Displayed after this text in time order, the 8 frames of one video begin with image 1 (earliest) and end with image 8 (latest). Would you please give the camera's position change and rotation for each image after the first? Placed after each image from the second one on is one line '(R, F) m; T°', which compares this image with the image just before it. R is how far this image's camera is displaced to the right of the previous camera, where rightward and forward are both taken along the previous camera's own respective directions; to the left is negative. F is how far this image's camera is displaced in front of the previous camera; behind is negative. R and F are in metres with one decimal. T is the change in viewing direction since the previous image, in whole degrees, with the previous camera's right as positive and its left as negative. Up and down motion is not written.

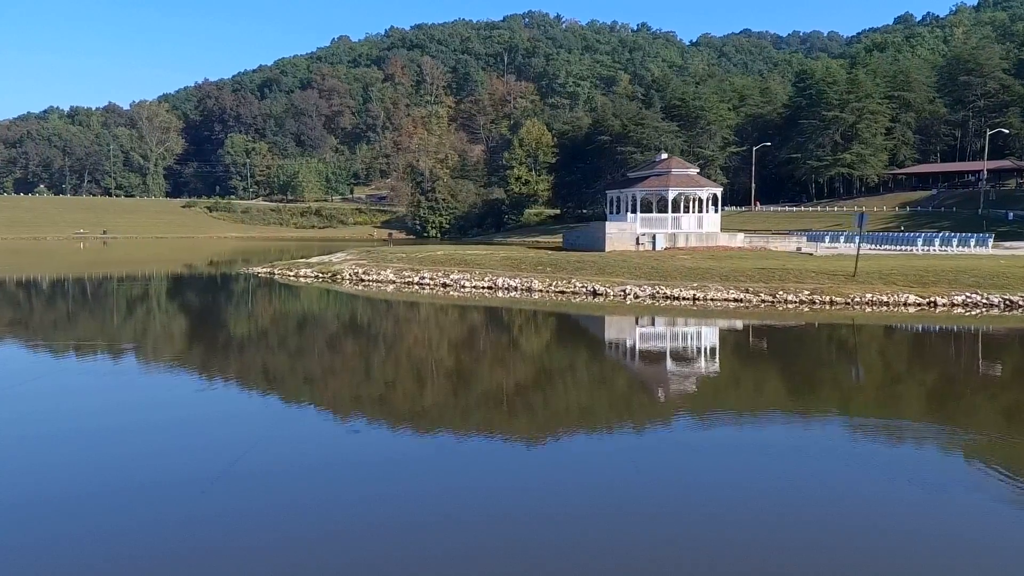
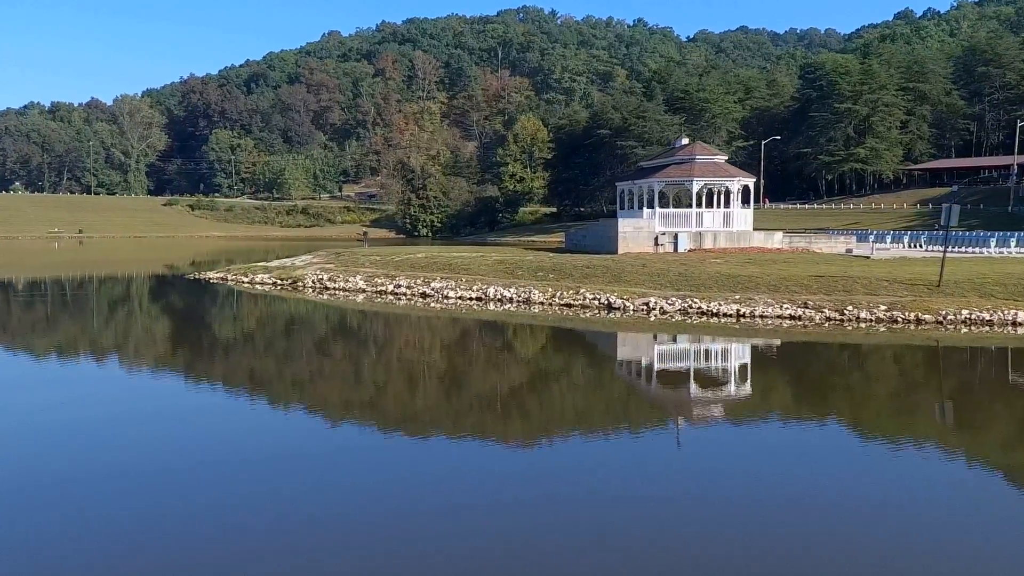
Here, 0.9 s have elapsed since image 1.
(0.0, +3.7) m; 0°
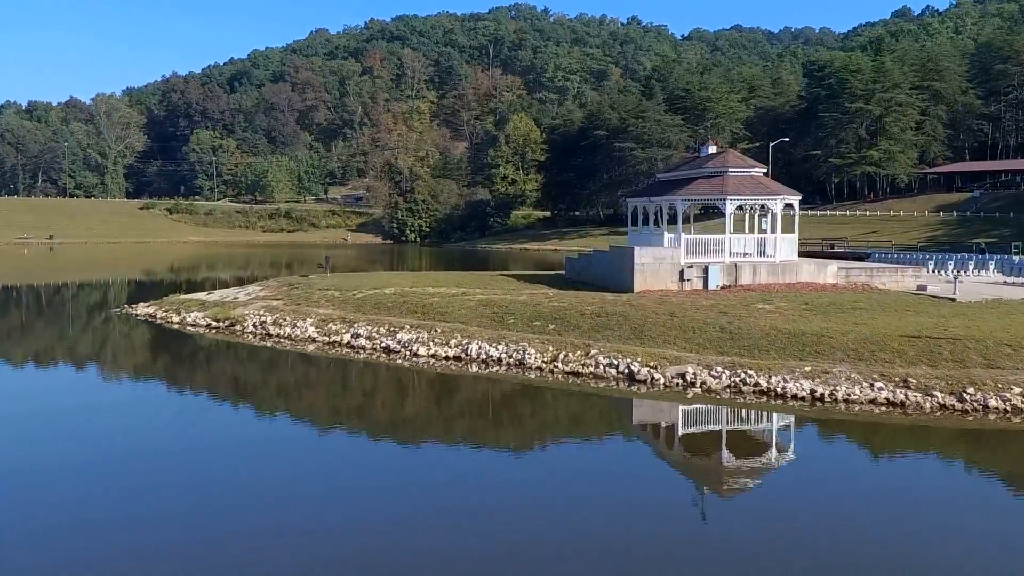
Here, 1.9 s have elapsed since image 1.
(0.0, +3.8) m; 0°
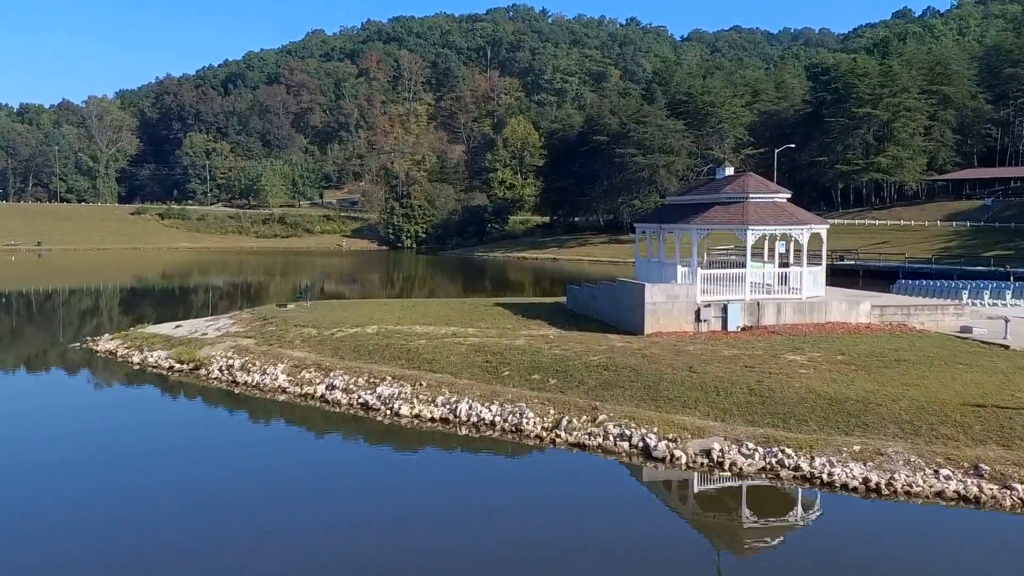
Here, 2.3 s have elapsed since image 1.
(0.0, +1.6) m; 0°
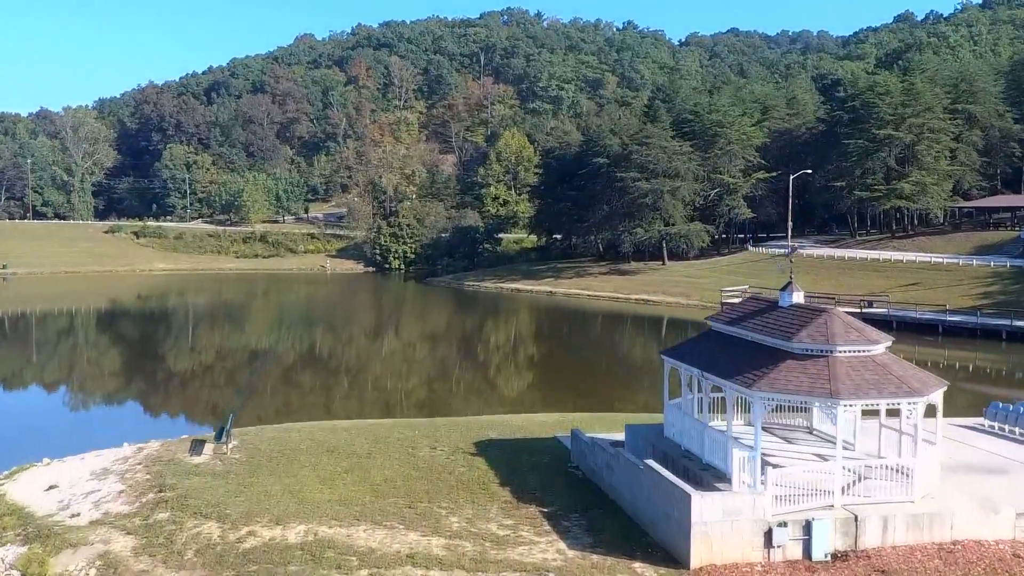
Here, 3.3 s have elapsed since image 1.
(+0.1, +4.4) m; 0°
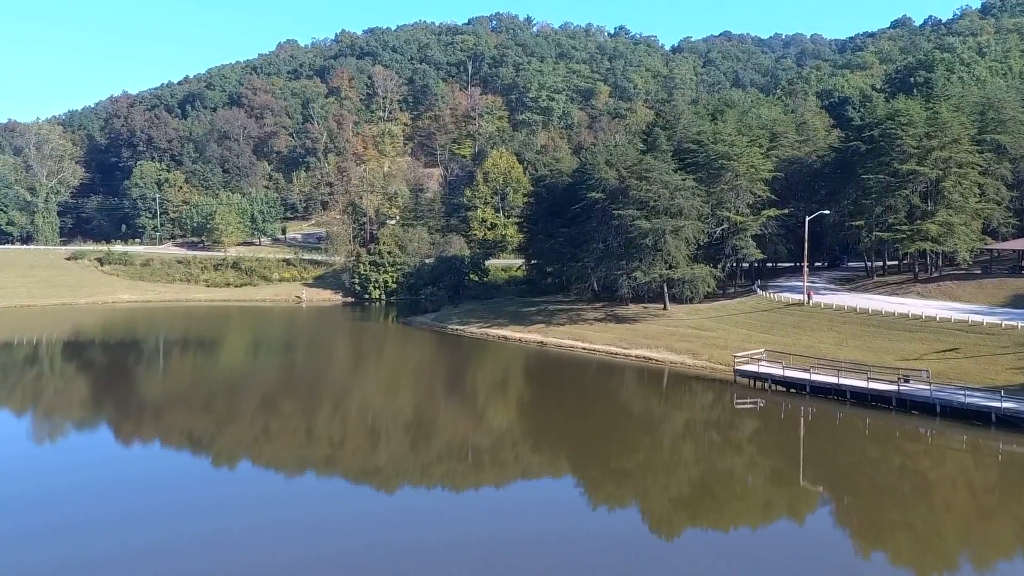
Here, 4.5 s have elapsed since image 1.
(+0.1, +5.0) m; +1°
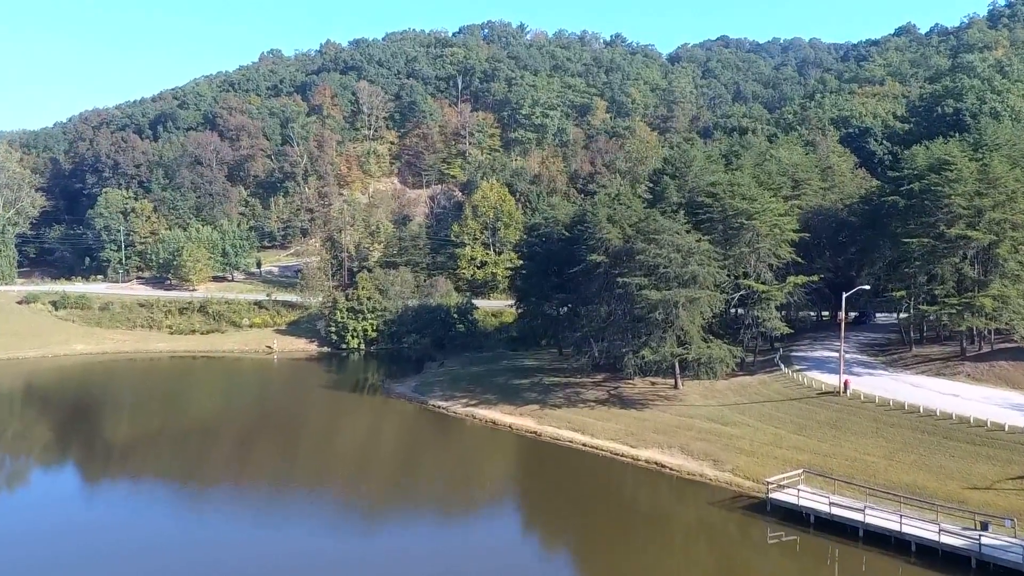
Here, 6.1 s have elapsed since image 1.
(+0.2, +6.6) m; 0°
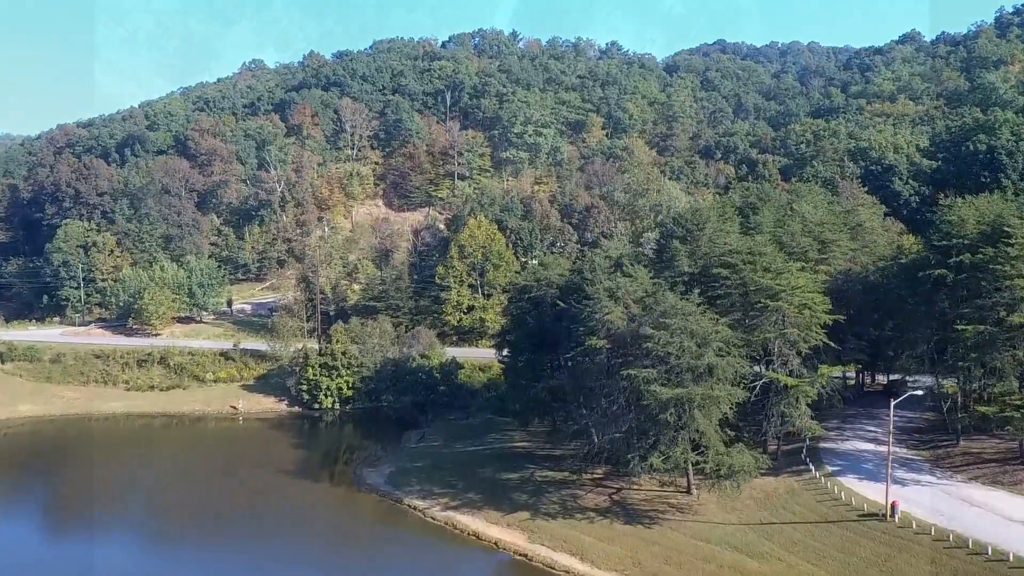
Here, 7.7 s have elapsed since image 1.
(+0.3, +6.5) m; 0°
